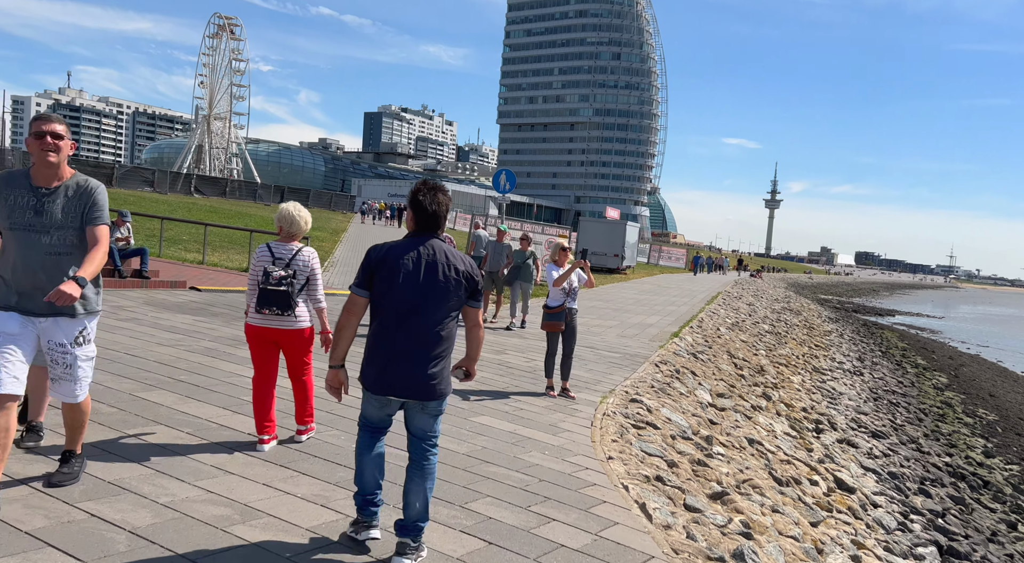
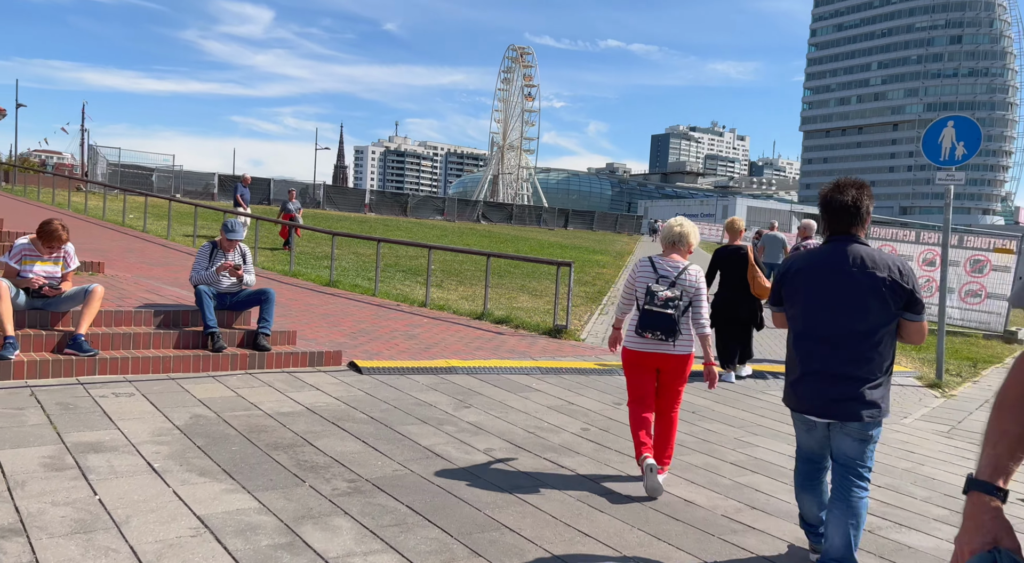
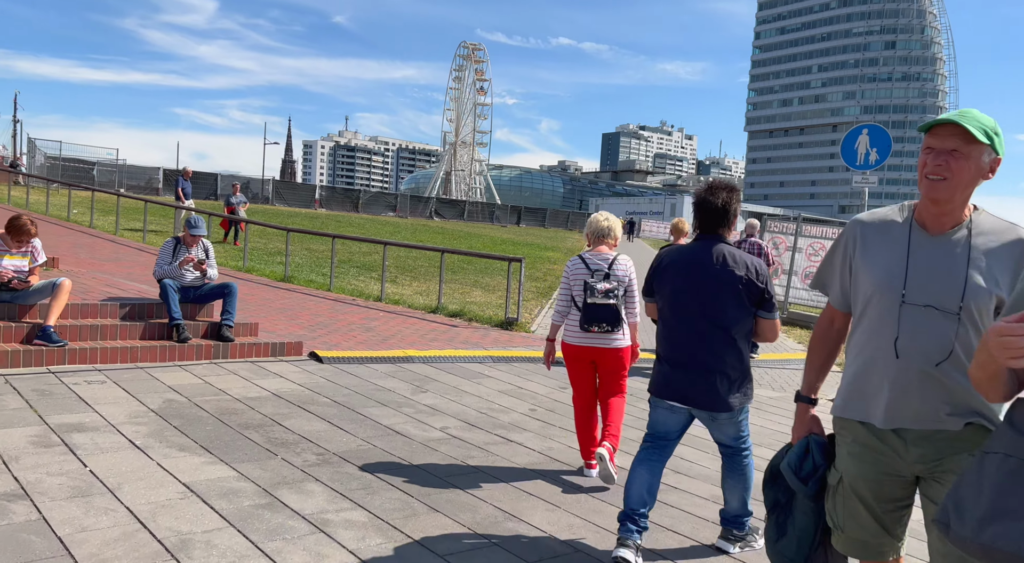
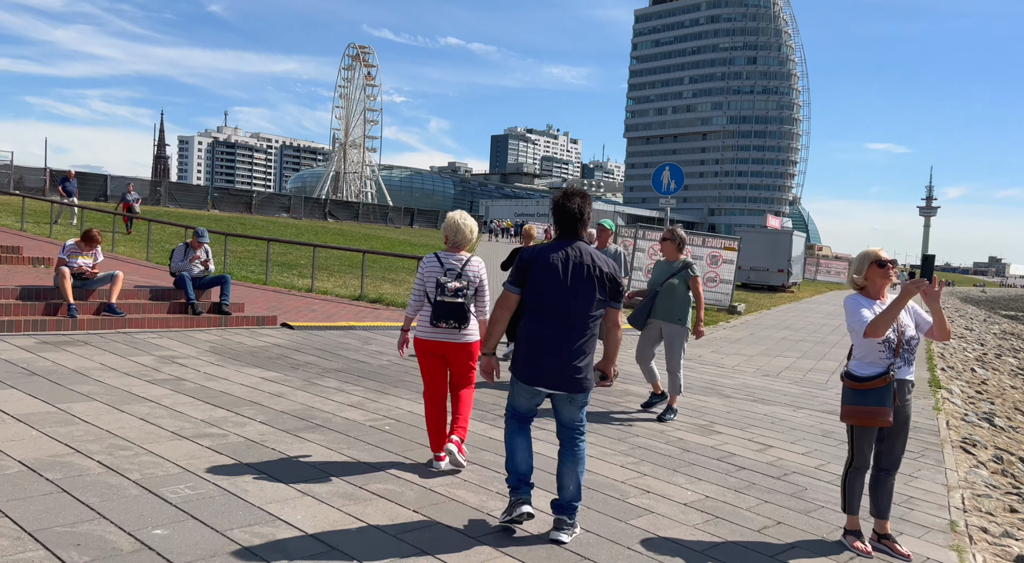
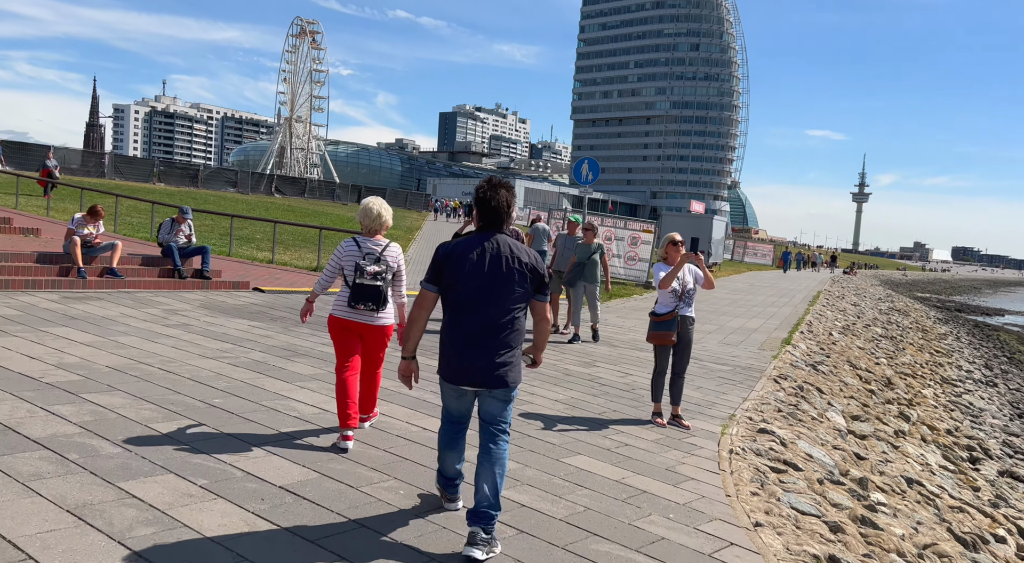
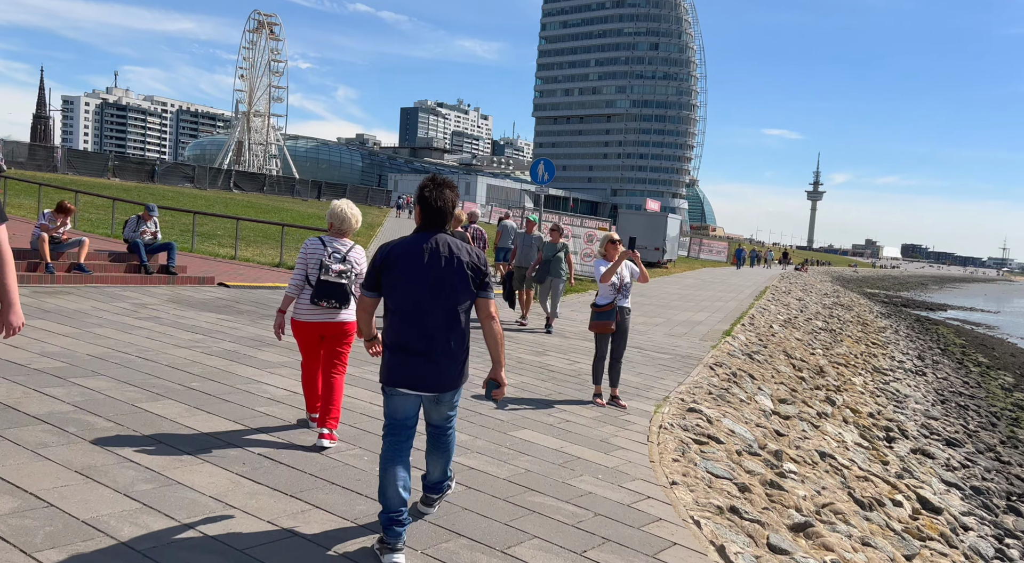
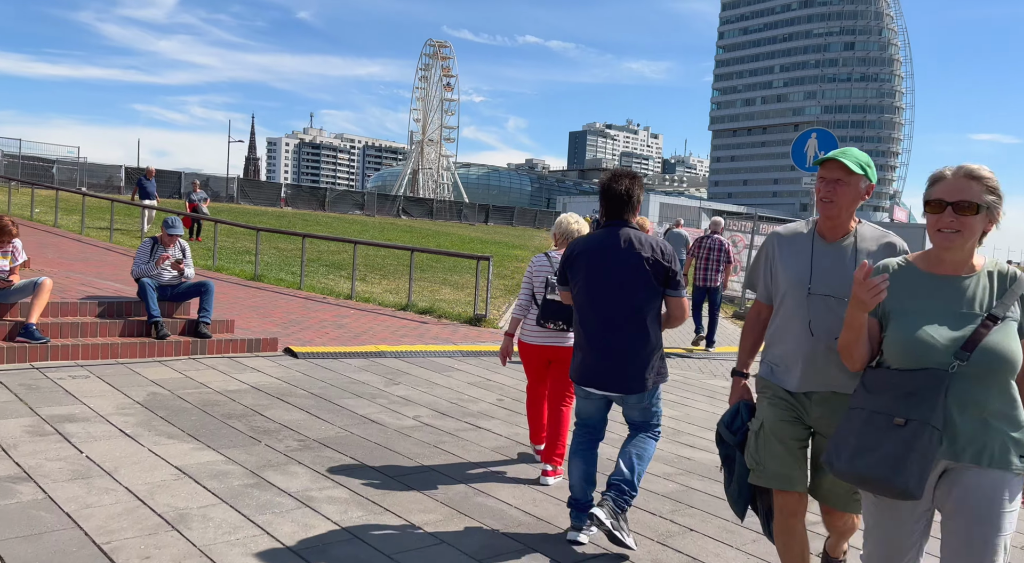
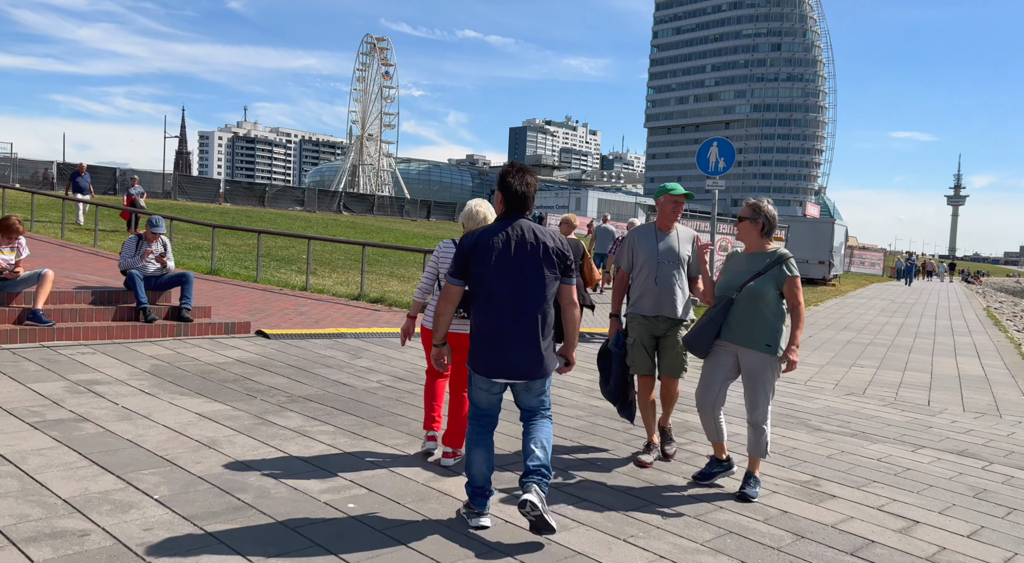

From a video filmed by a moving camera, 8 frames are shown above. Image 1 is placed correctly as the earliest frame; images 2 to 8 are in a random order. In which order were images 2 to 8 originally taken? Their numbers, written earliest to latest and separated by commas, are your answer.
6, 5, 4, 8, 7, 3, 2
